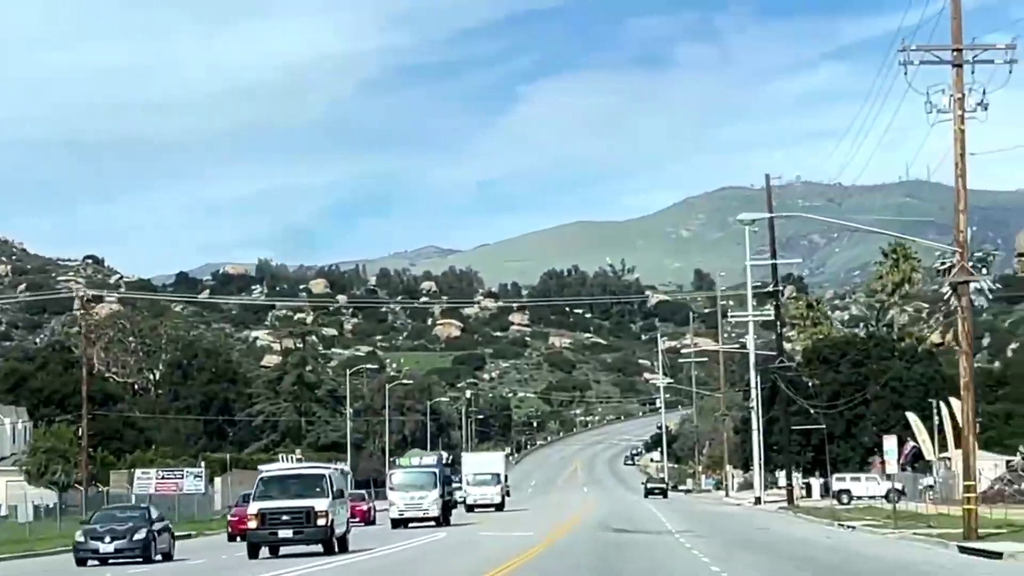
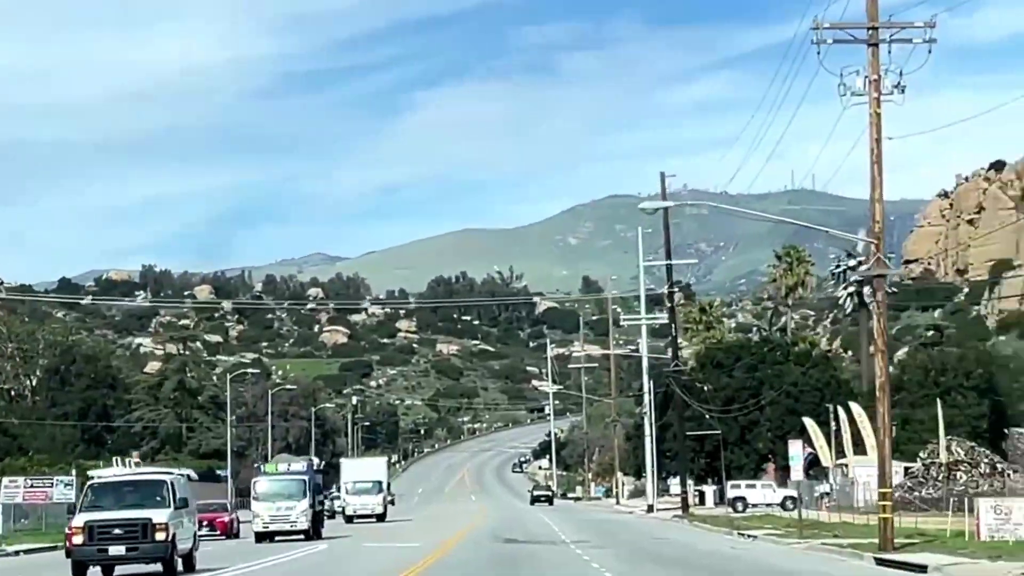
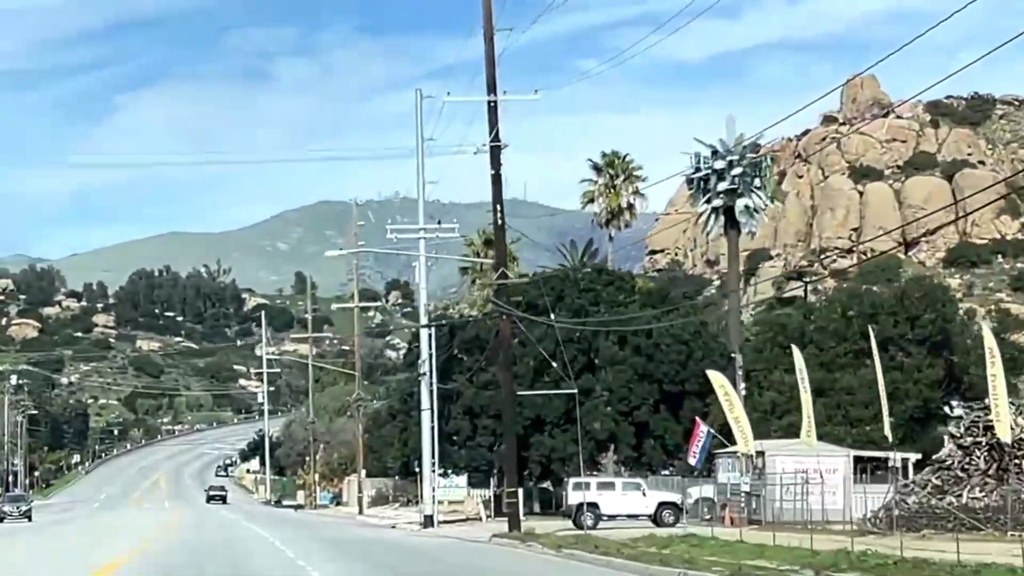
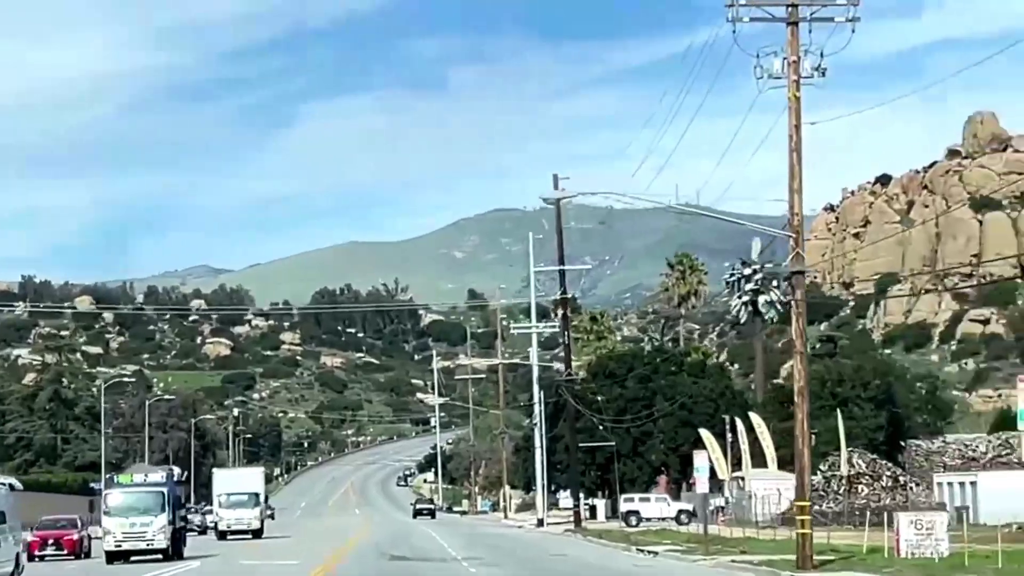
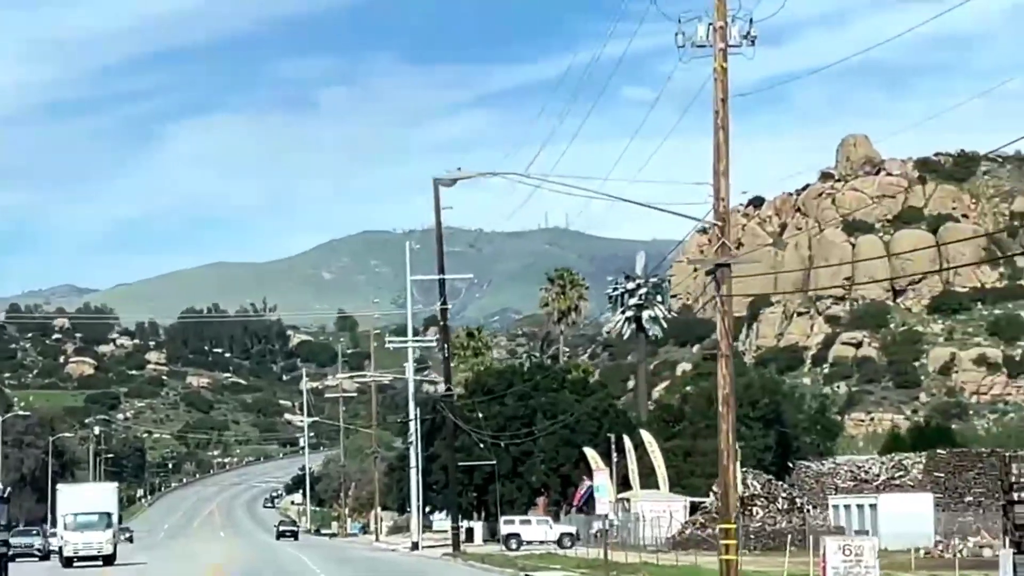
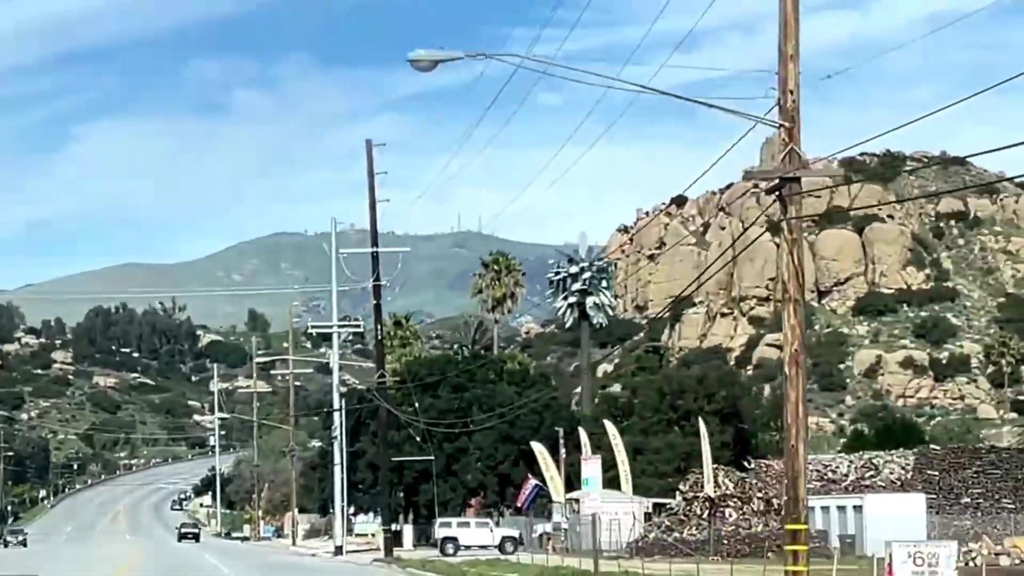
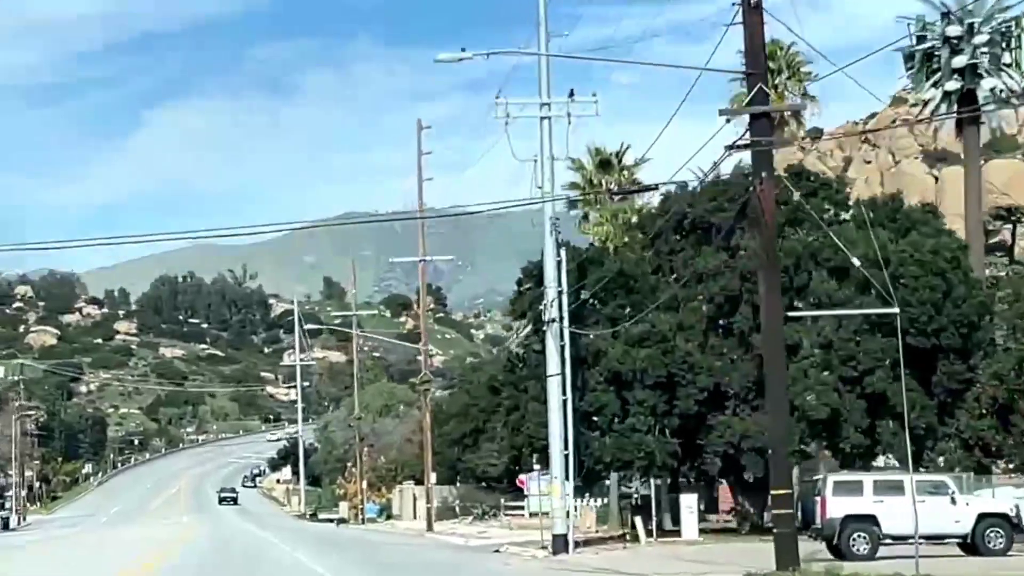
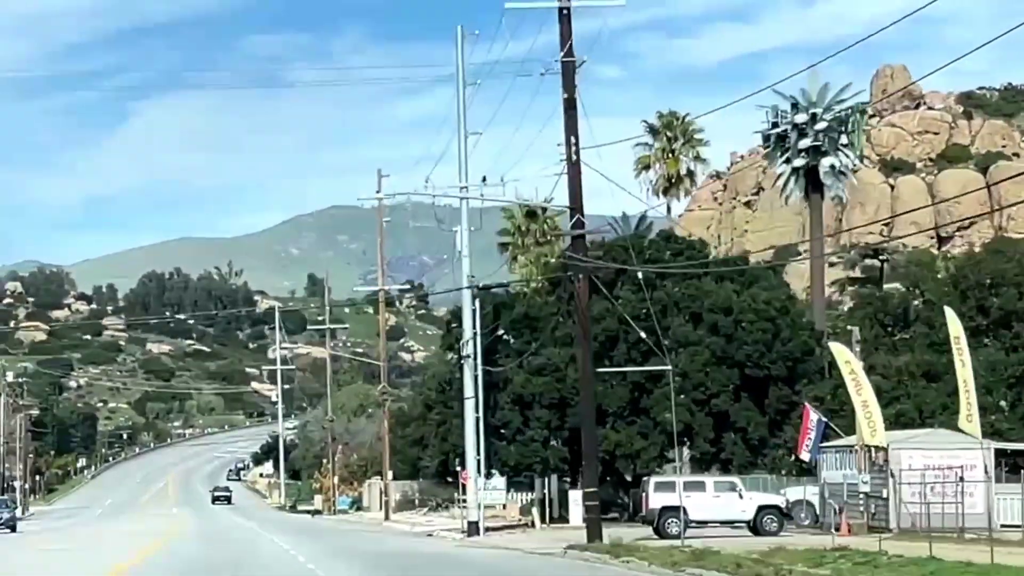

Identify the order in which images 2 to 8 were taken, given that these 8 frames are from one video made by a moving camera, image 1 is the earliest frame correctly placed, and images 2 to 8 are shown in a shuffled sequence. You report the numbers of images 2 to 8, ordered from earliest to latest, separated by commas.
2, 4, 5, 6, 3, 8, 7
